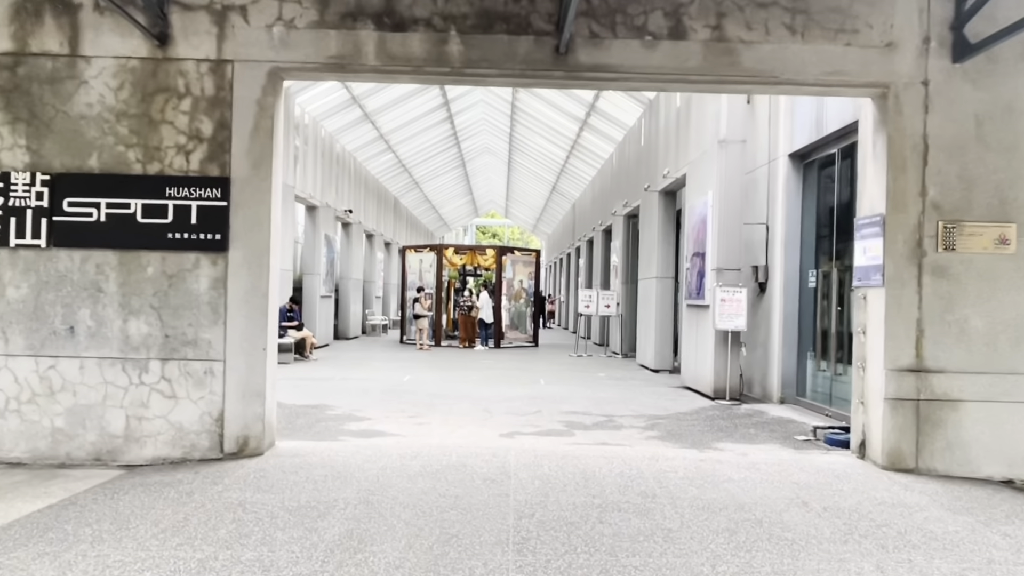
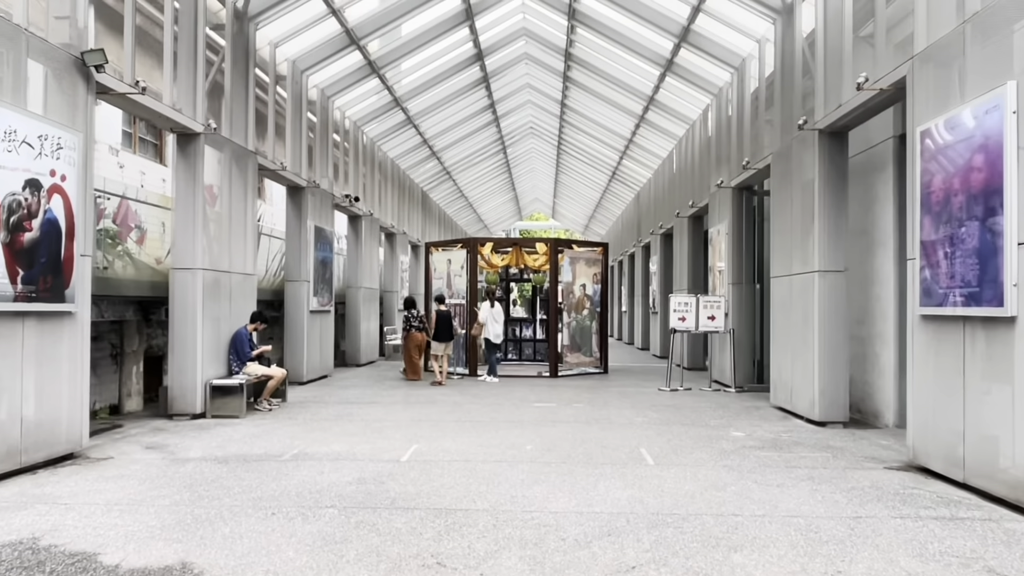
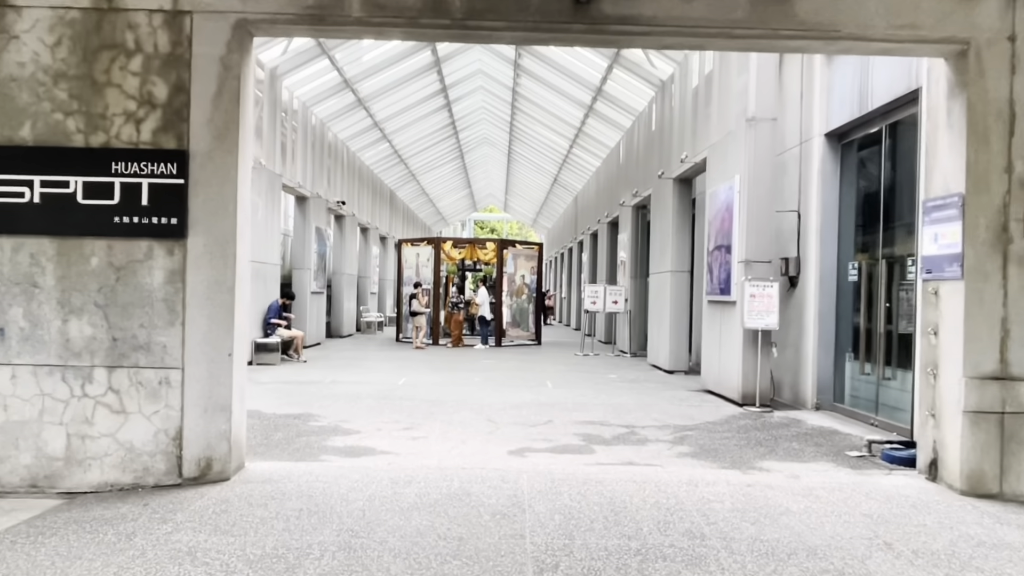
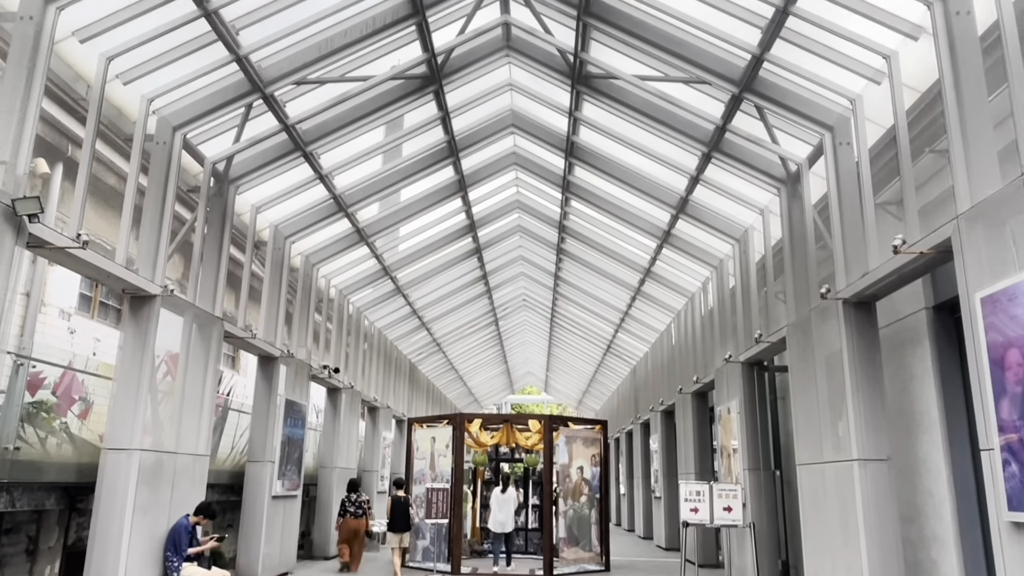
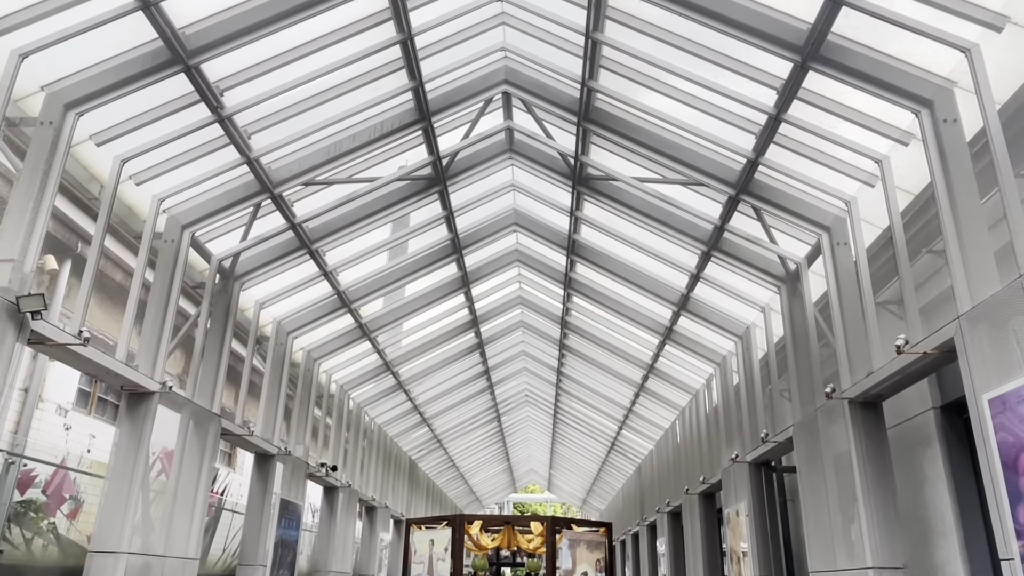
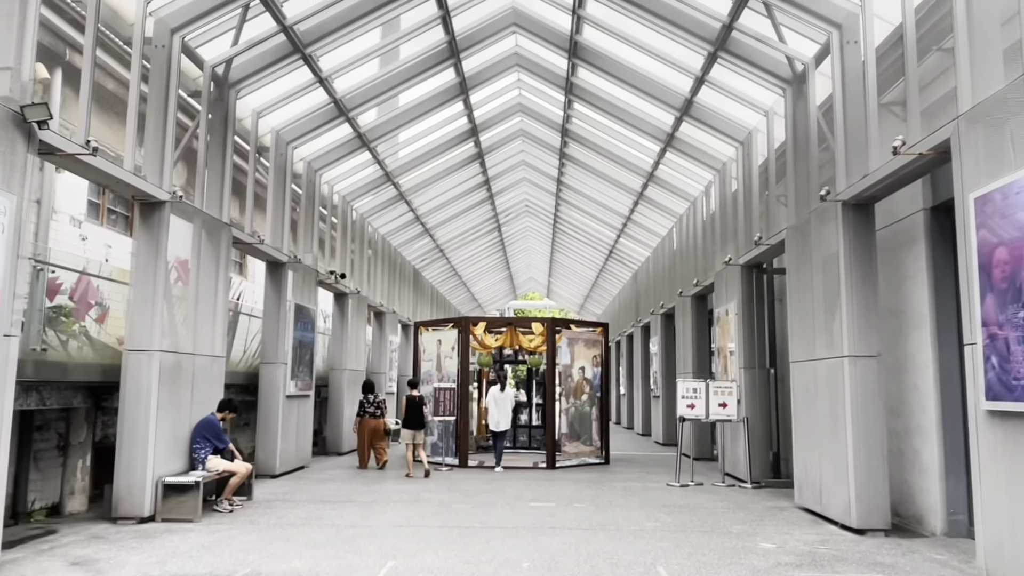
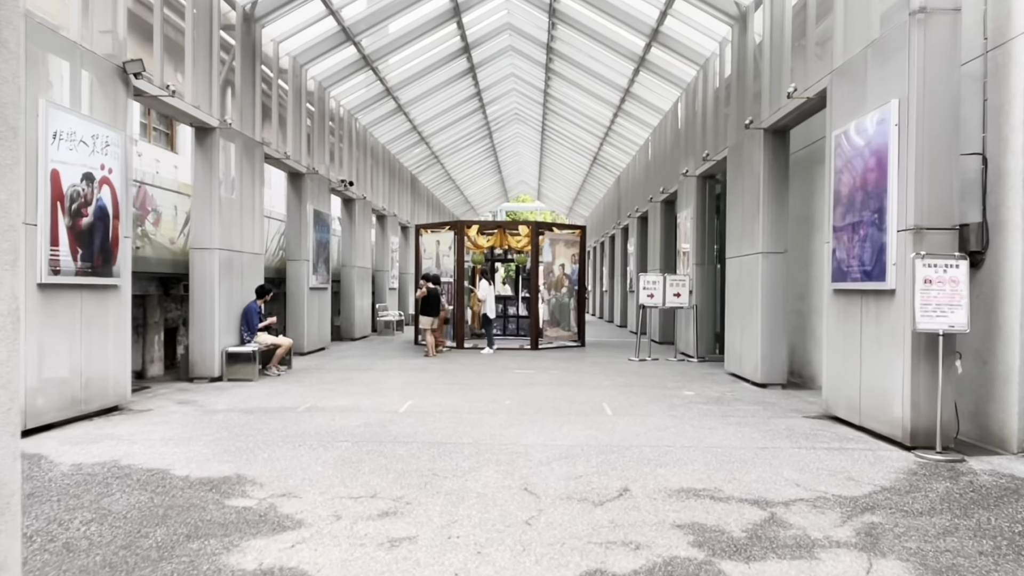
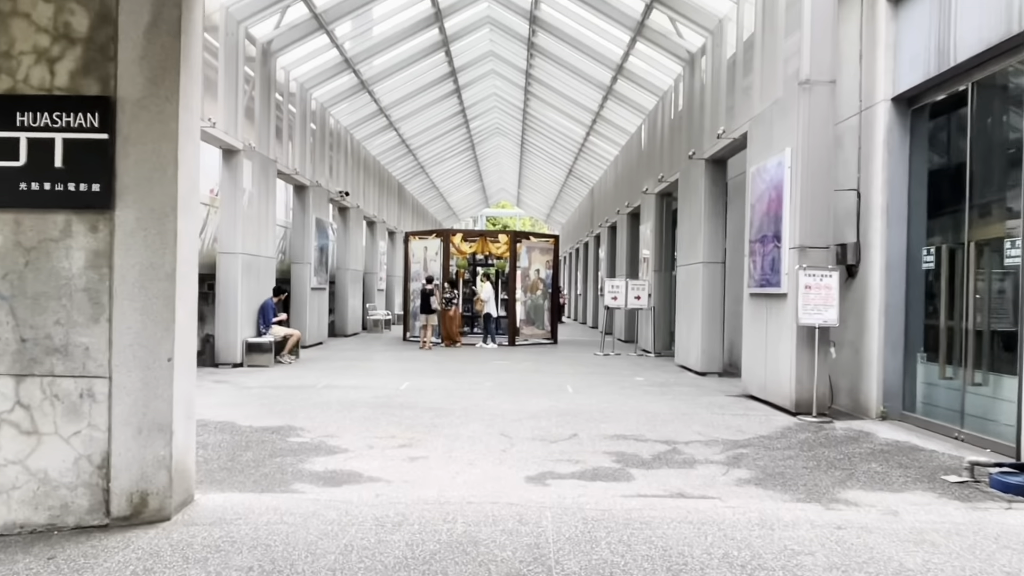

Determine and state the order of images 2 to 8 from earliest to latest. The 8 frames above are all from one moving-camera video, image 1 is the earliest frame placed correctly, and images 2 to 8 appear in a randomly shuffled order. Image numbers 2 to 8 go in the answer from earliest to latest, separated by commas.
3, 8, 7, 2, 6, 4, 5
